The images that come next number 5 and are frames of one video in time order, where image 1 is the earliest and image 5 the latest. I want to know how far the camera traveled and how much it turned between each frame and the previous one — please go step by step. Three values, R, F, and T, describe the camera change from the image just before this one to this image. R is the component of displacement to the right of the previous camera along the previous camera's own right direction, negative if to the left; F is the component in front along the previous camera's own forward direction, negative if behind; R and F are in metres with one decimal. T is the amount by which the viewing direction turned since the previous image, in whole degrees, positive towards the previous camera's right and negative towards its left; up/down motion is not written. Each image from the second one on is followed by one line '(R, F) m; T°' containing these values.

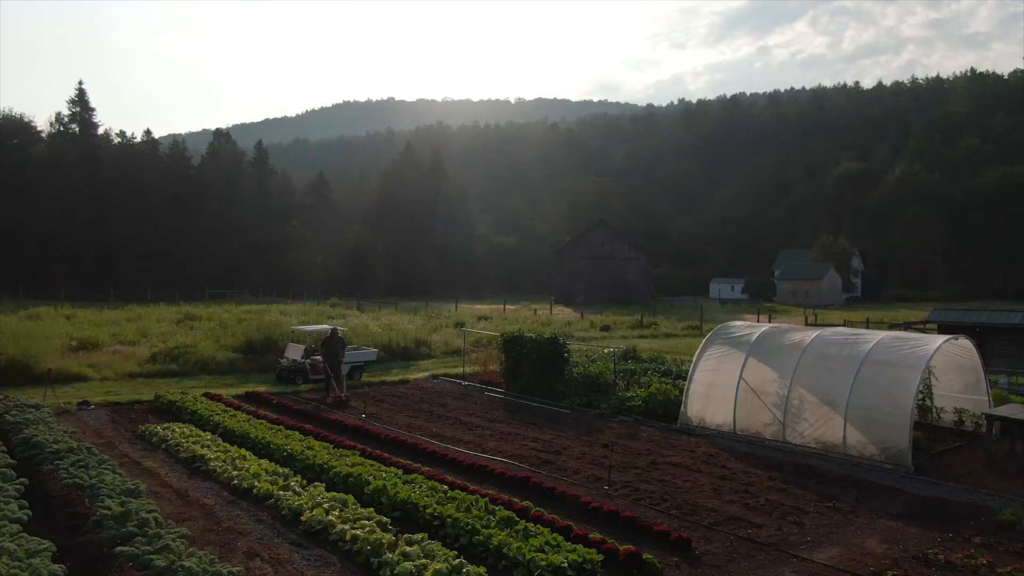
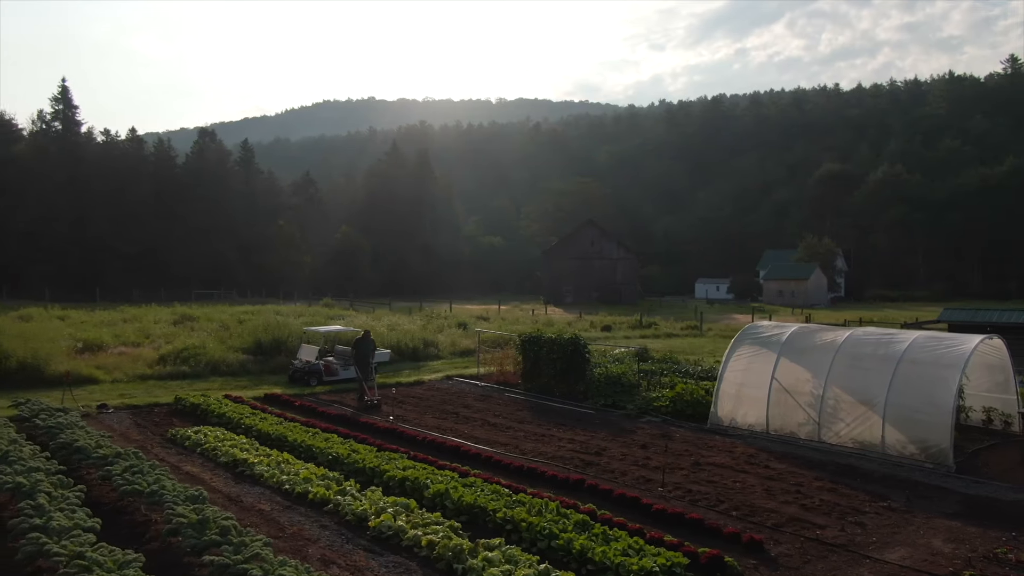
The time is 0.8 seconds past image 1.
(-0.9, +0.1) m; +1°
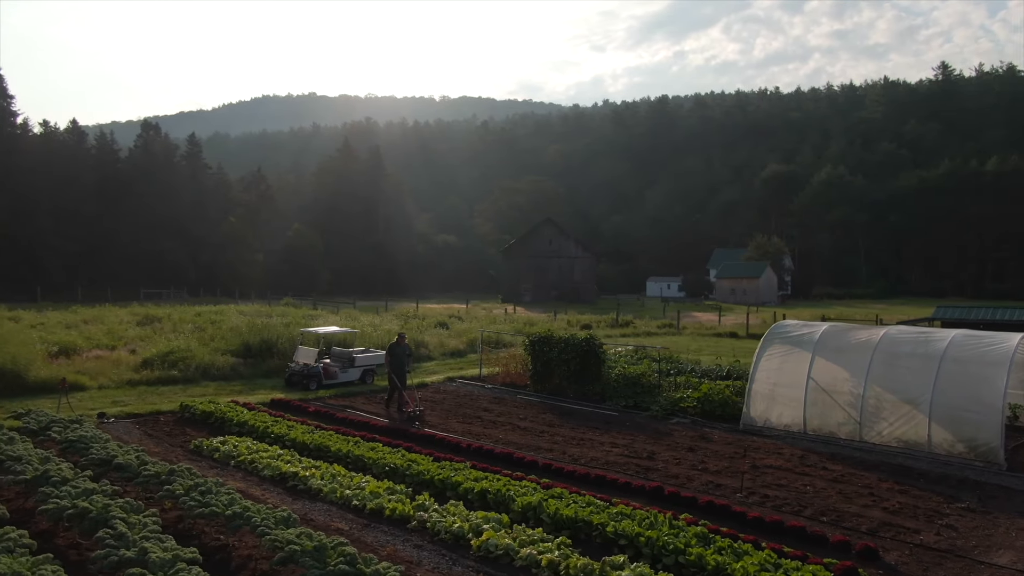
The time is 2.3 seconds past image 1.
(-1.5, +0.5) m; +4°
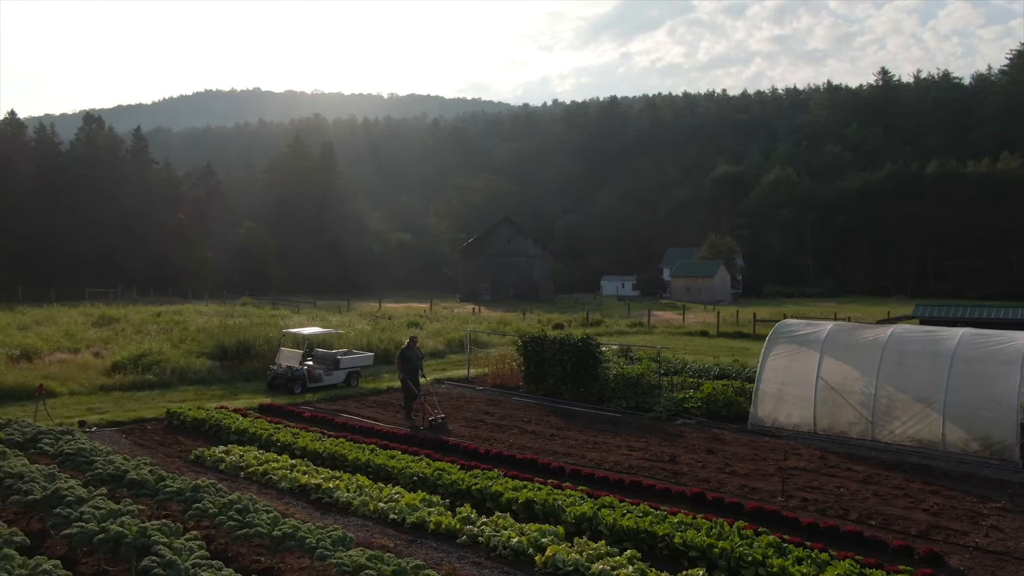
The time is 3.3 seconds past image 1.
(-1.0, +0.4) m; +4°
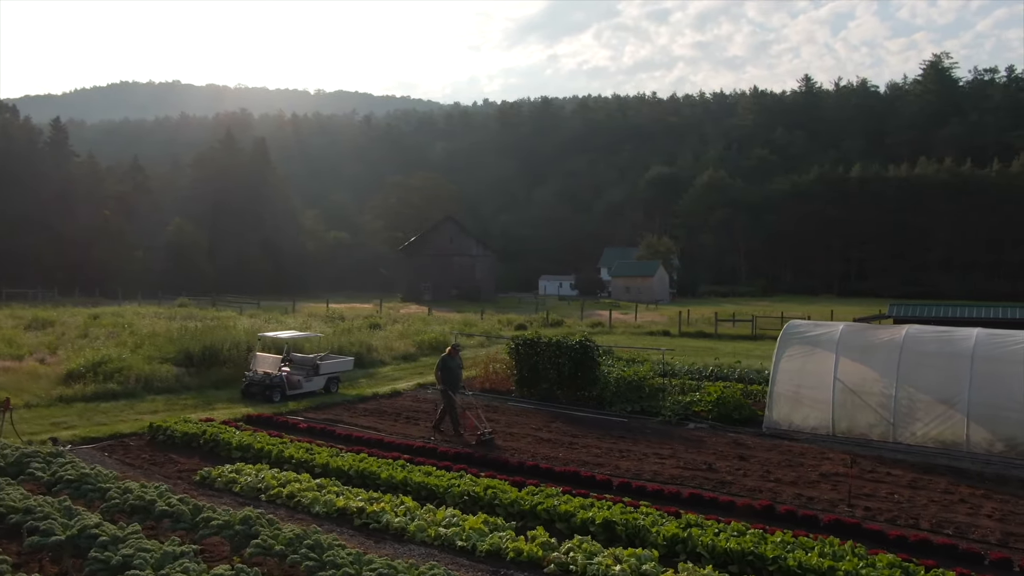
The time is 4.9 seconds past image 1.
(-1.3, +0.7) m; +5°
